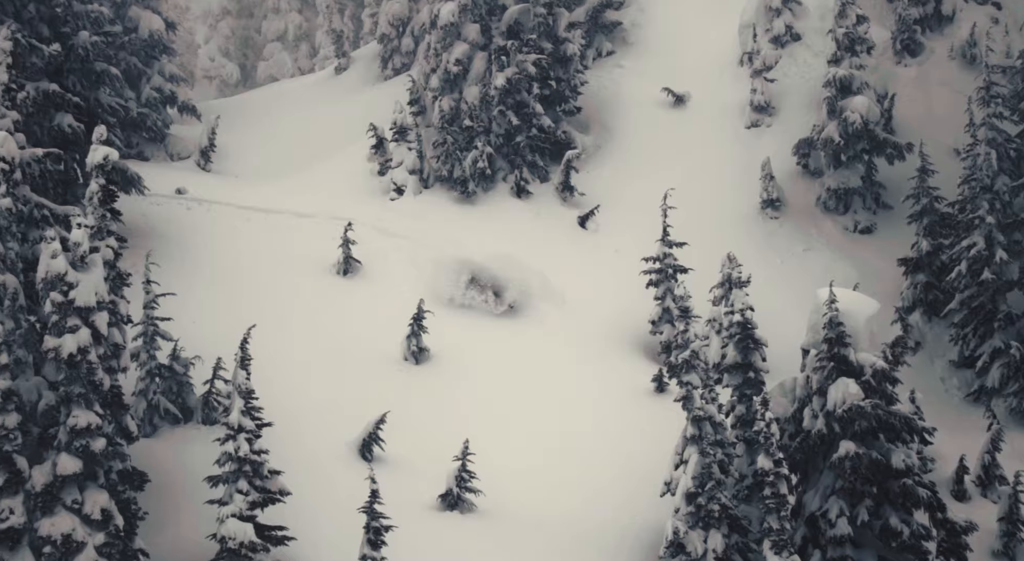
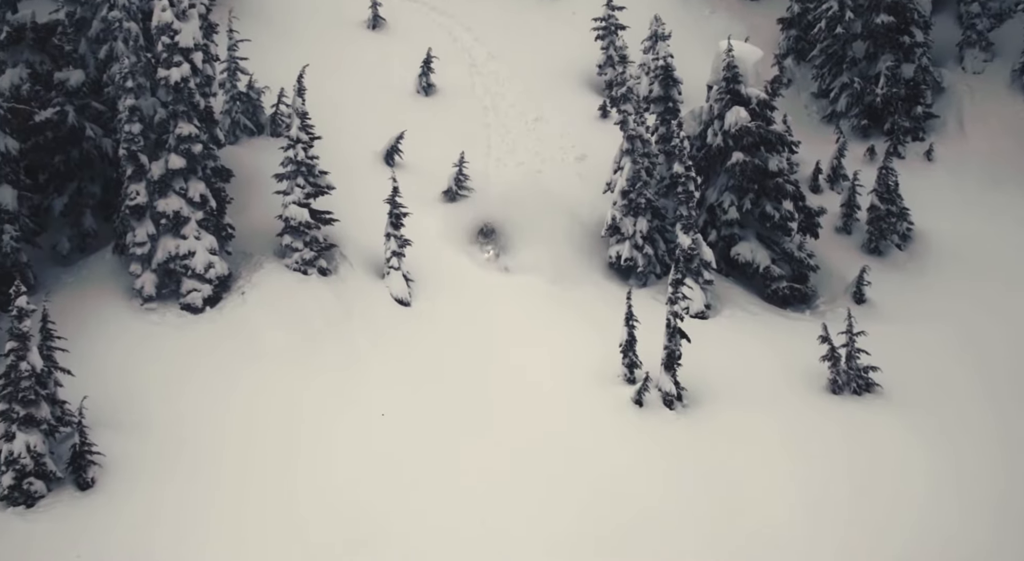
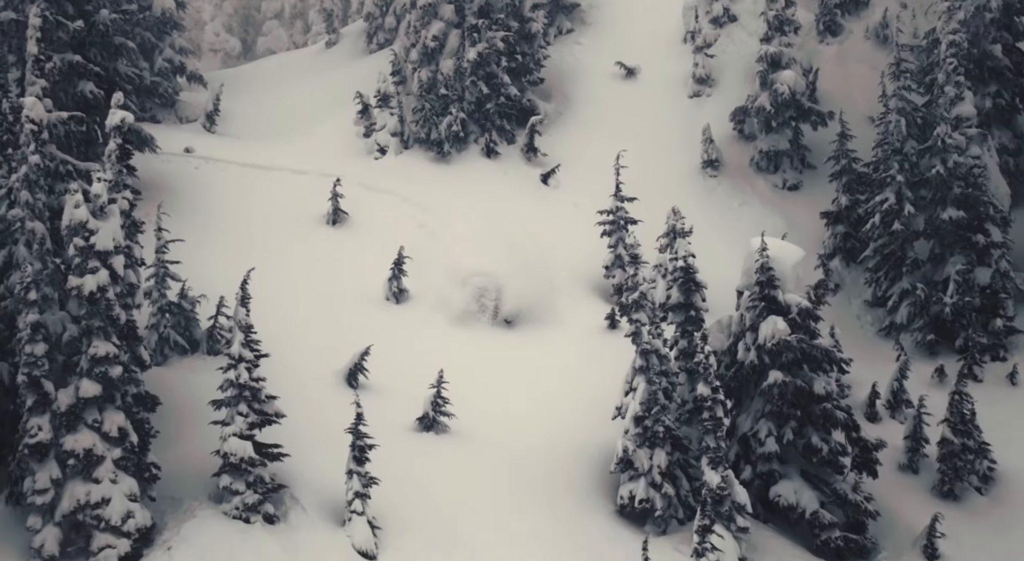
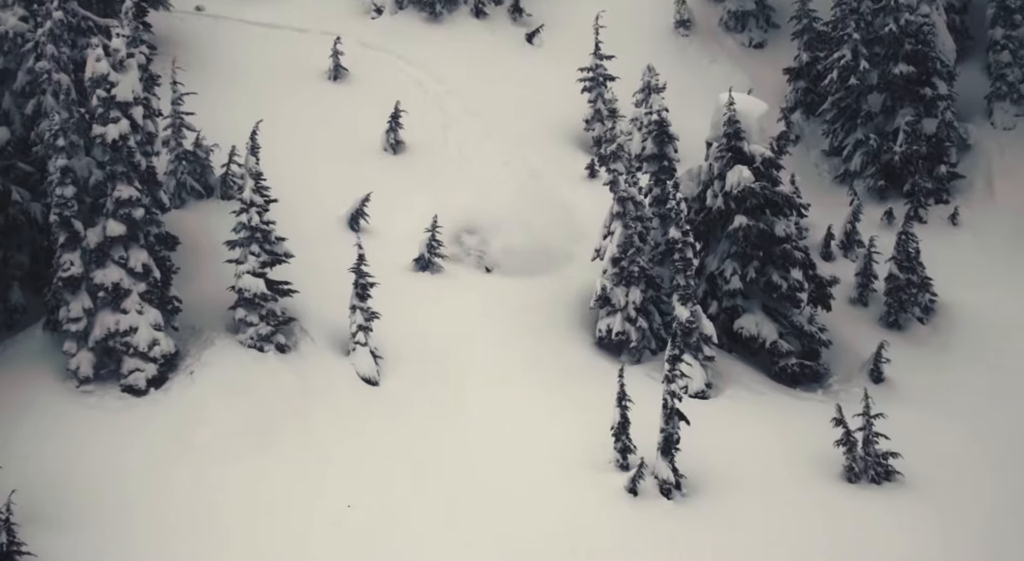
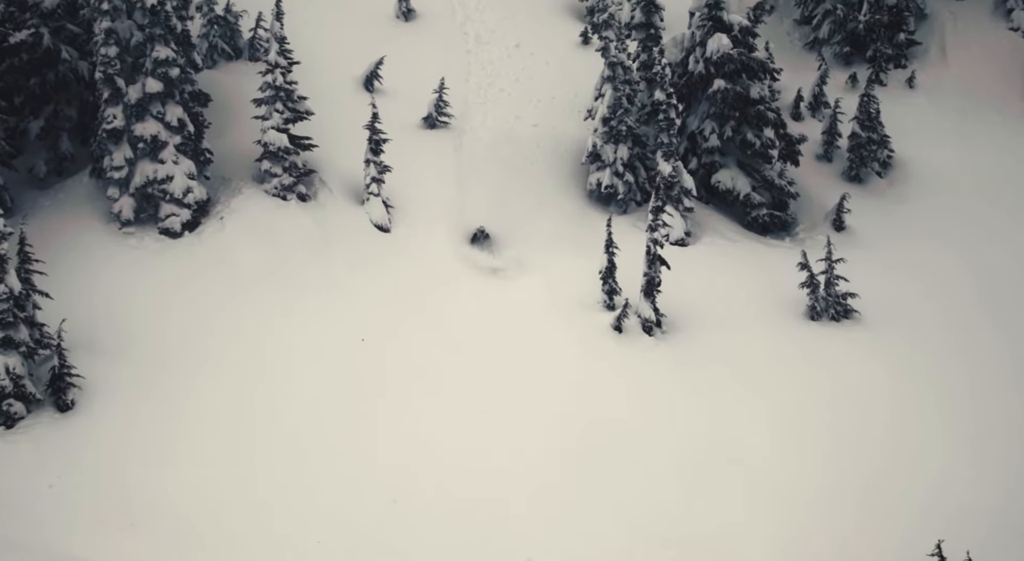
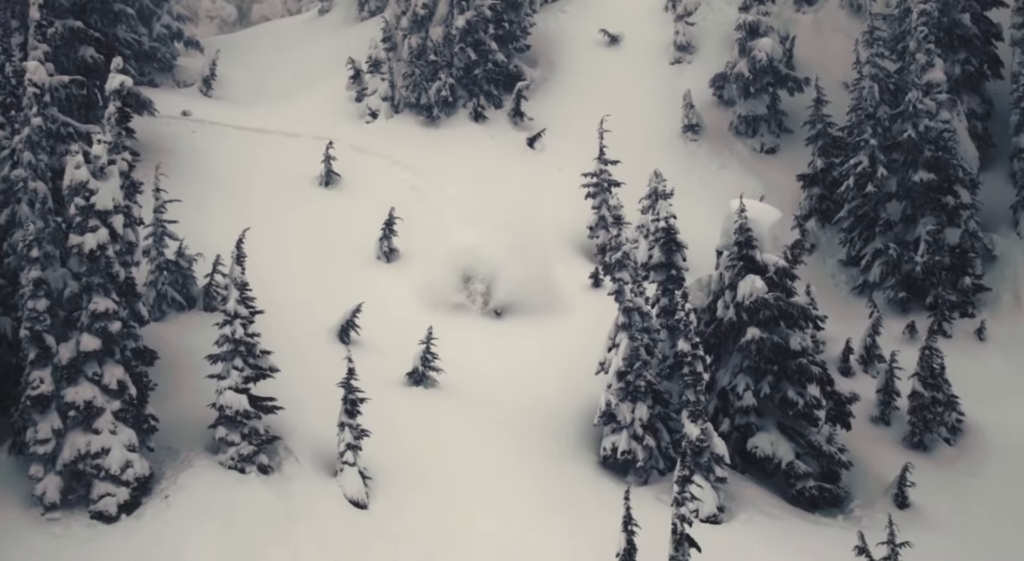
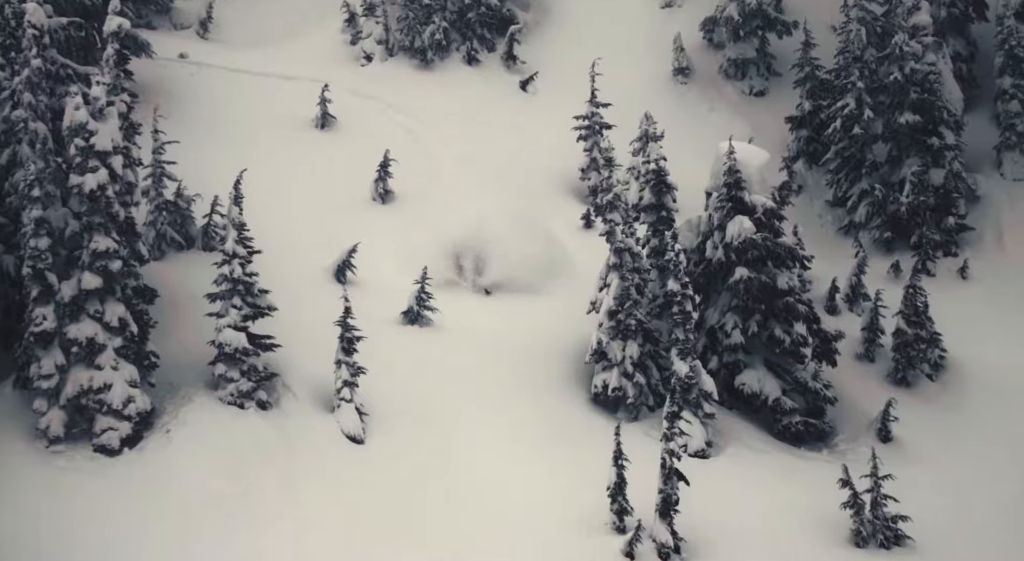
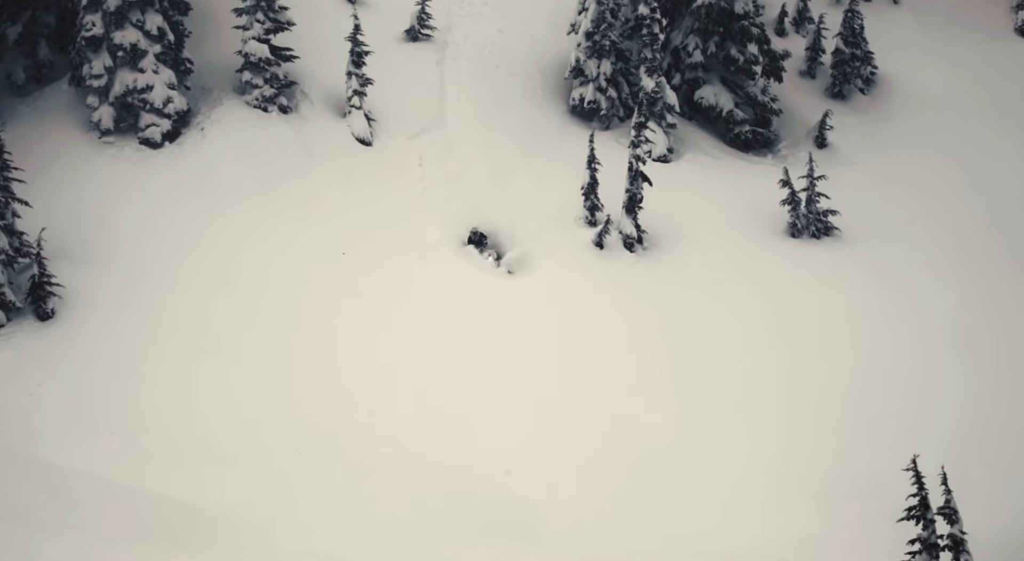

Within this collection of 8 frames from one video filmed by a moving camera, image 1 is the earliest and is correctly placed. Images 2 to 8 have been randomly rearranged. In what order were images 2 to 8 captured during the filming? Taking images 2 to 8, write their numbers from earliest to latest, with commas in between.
3, 6, 7, 4, 2, 5, 8
